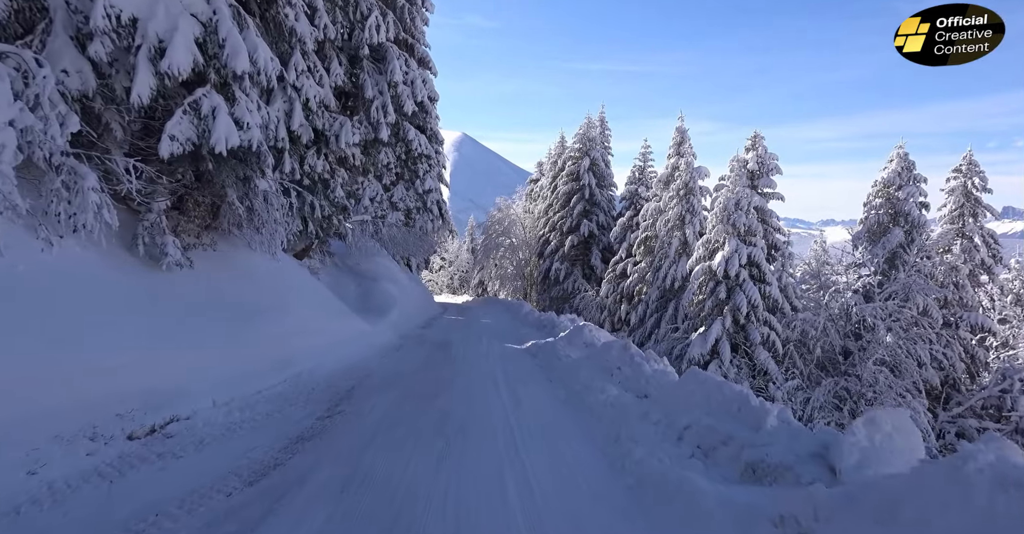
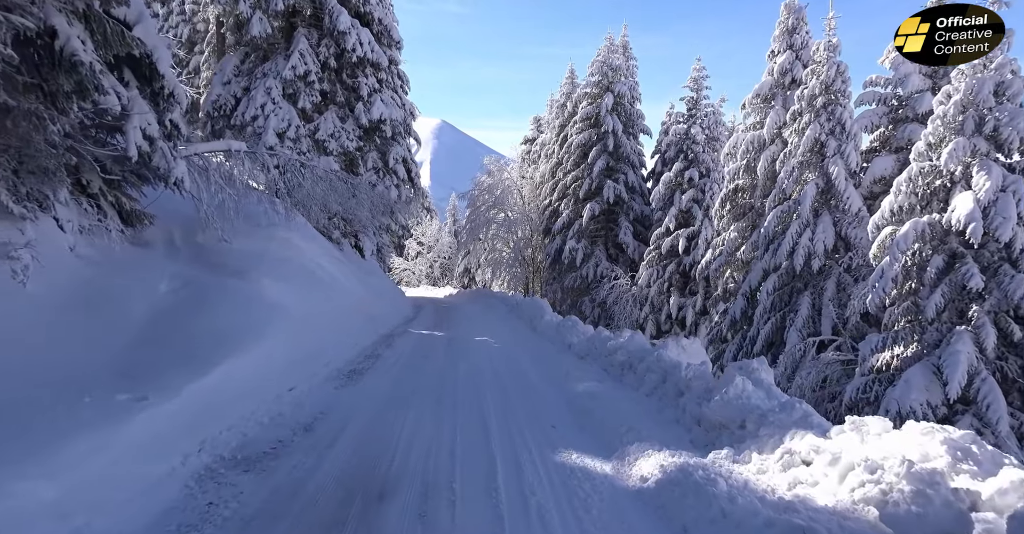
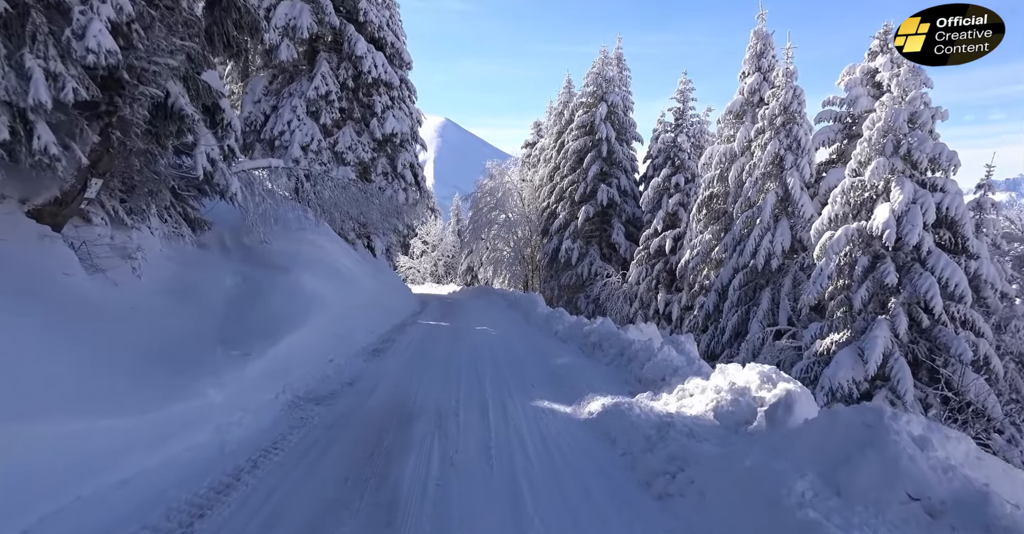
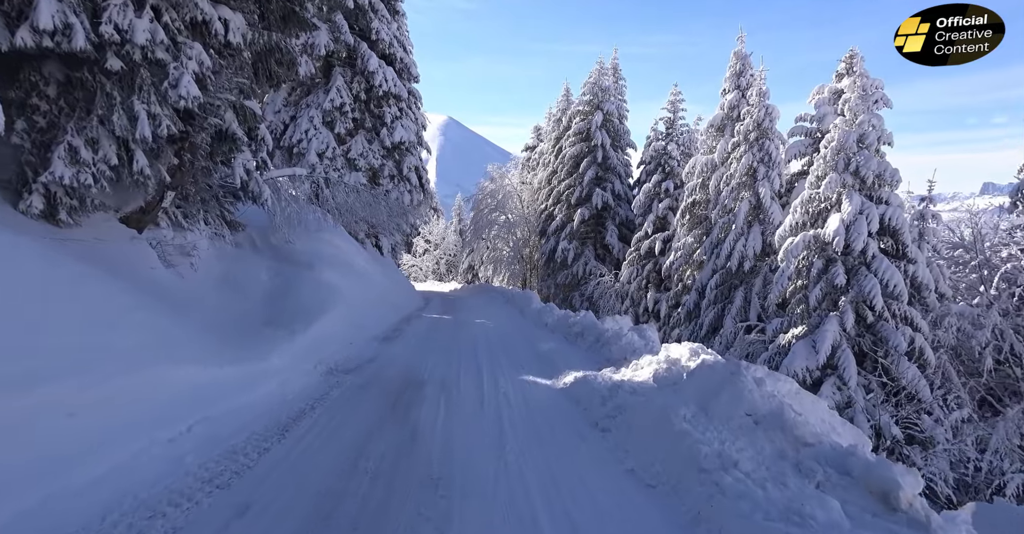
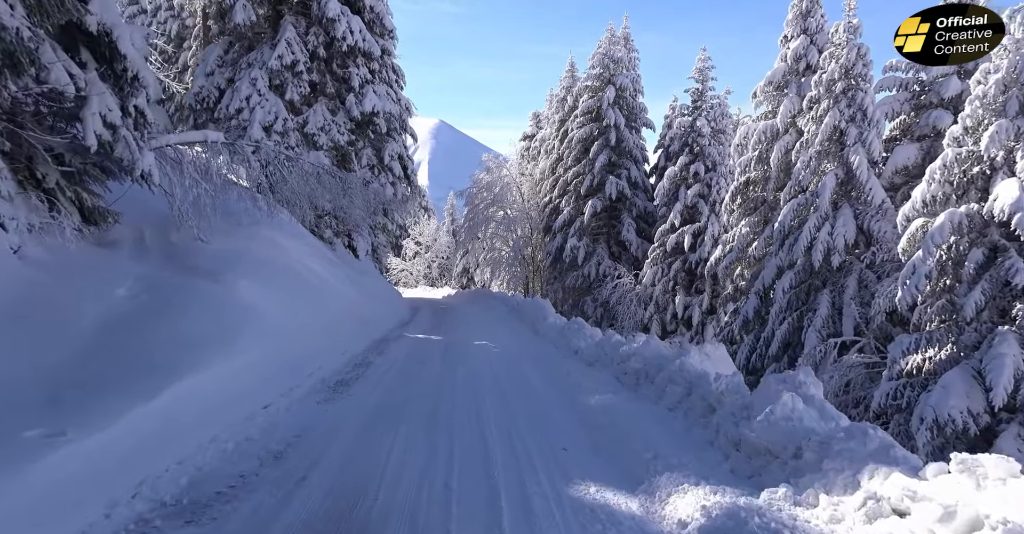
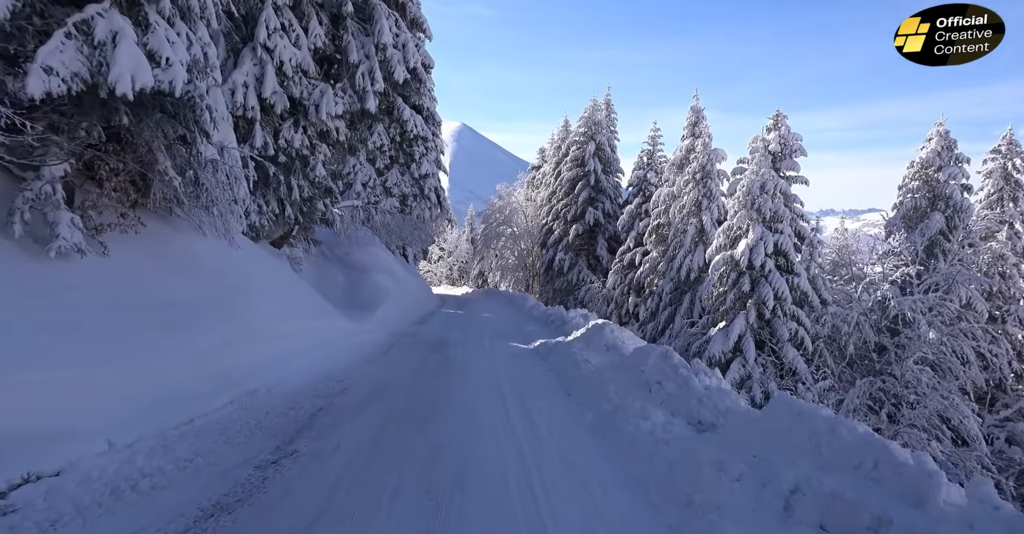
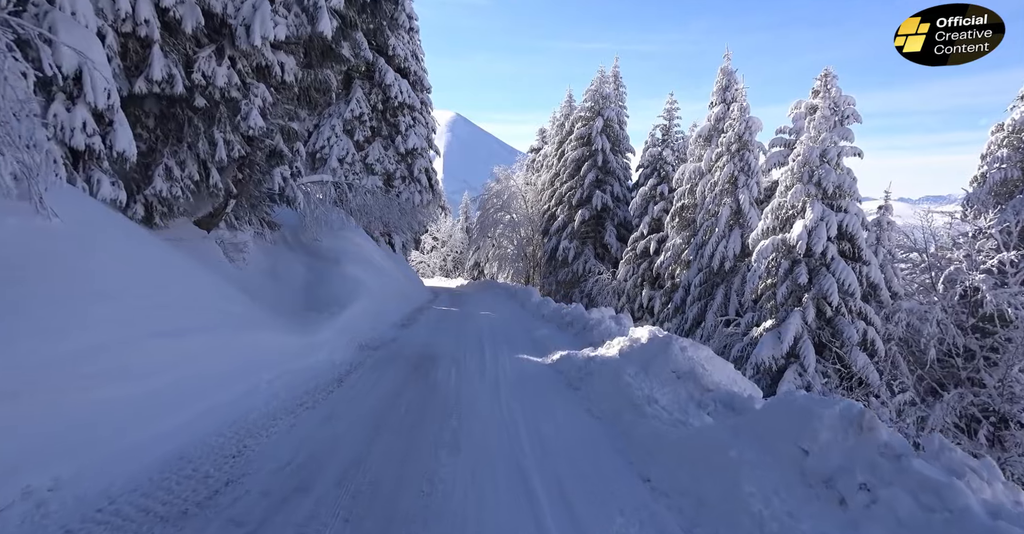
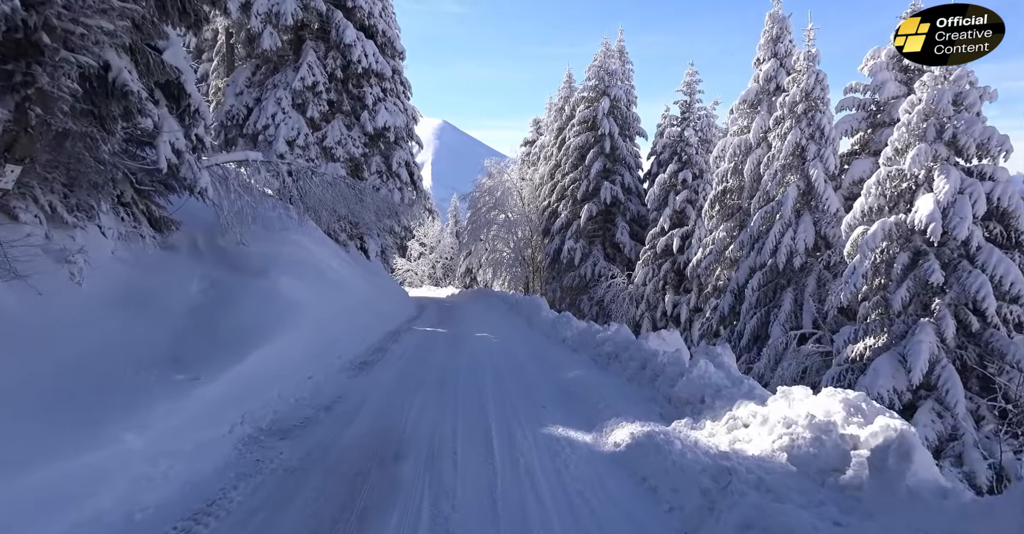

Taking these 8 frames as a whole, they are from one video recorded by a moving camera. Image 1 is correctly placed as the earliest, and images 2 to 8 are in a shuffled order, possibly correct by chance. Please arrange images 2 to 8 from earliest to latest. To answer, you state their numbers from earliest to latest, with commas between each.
6, 7, 4, 3, 8, 2, 5
